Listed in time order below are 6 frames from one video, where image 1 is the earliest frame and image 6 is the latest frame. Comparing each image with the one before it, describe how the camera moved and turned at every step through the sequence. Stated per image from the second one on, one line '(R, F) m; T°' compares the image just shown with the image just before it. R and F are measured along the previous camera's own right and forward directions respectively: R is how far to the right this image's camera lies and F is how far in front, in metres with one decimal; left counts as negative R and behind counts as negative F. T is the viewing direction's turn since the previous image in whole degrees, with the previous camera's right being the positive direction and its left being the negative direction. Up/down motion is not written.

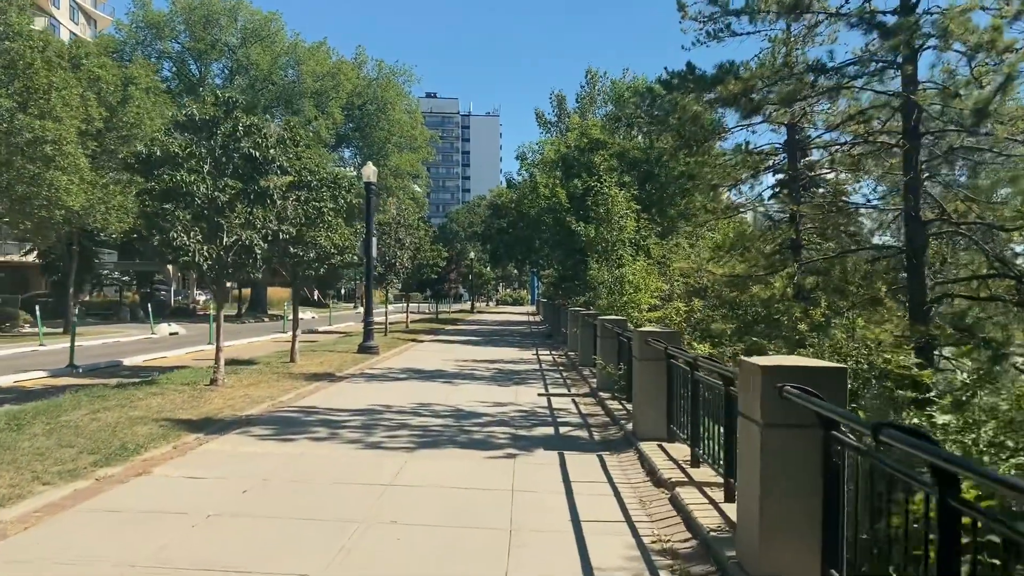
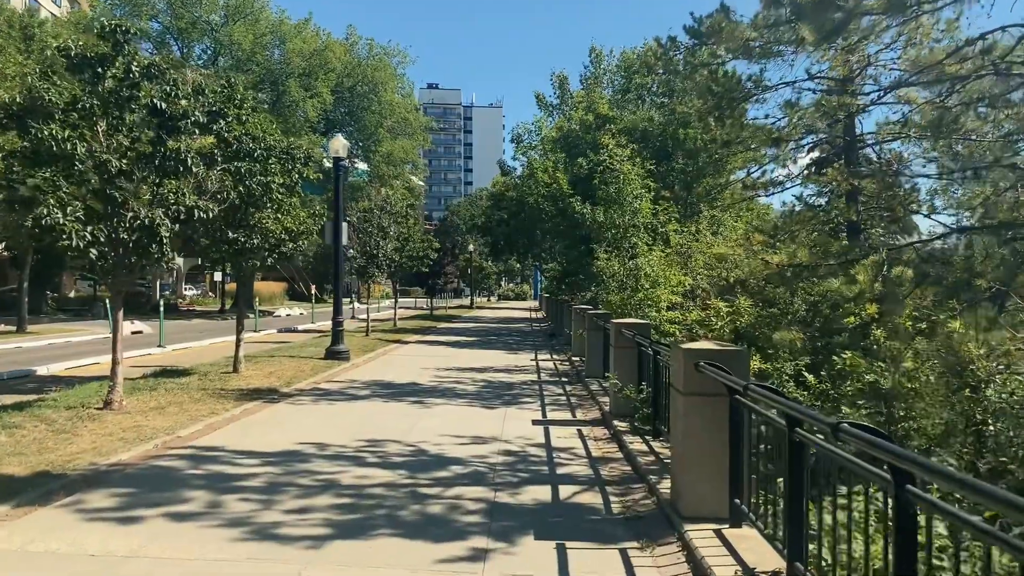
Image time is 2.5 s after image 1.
(+0.2, +3.0) m; 0°
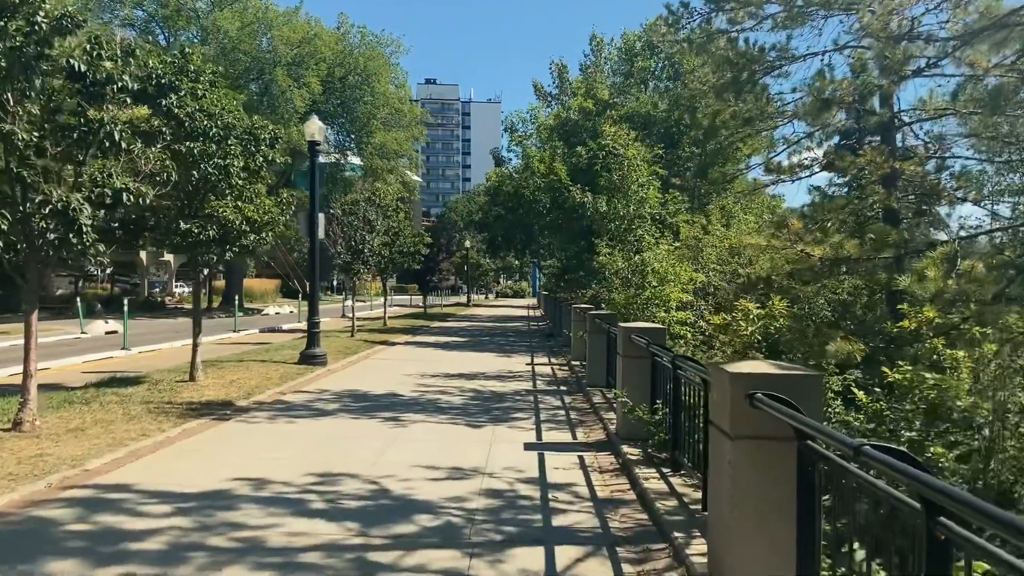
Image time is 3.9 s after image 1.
(+0.1, +1.6) m; 0°
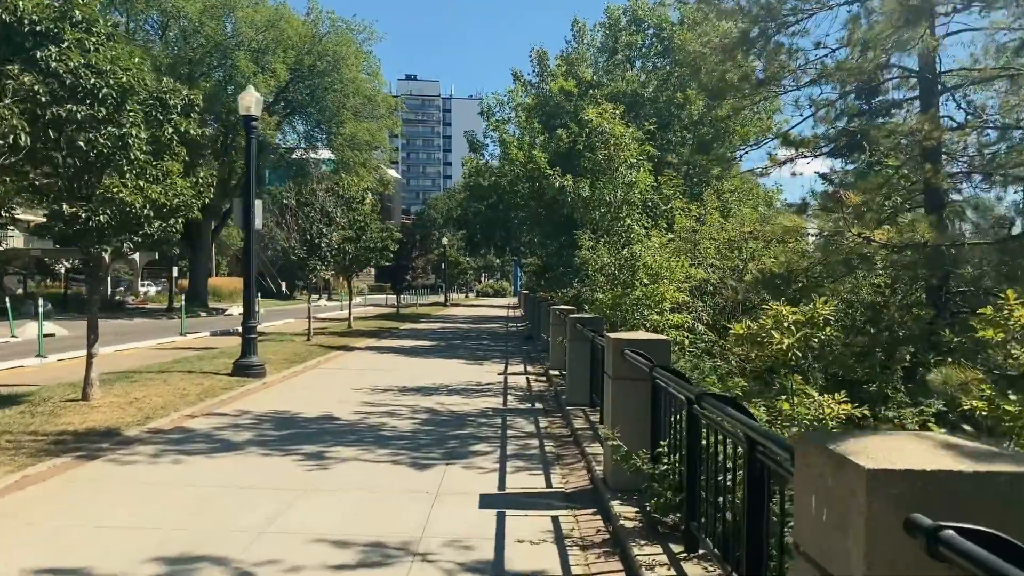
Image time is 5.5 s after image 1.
(+0.2, +2.1) m; +1°
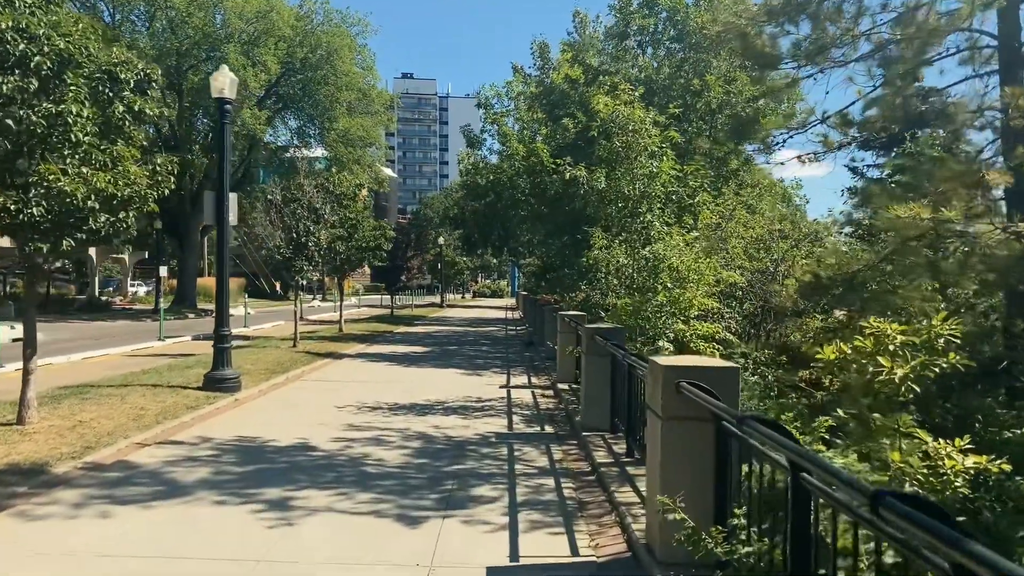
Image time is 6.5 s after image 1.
(-0.1, +1.4) m; 0°
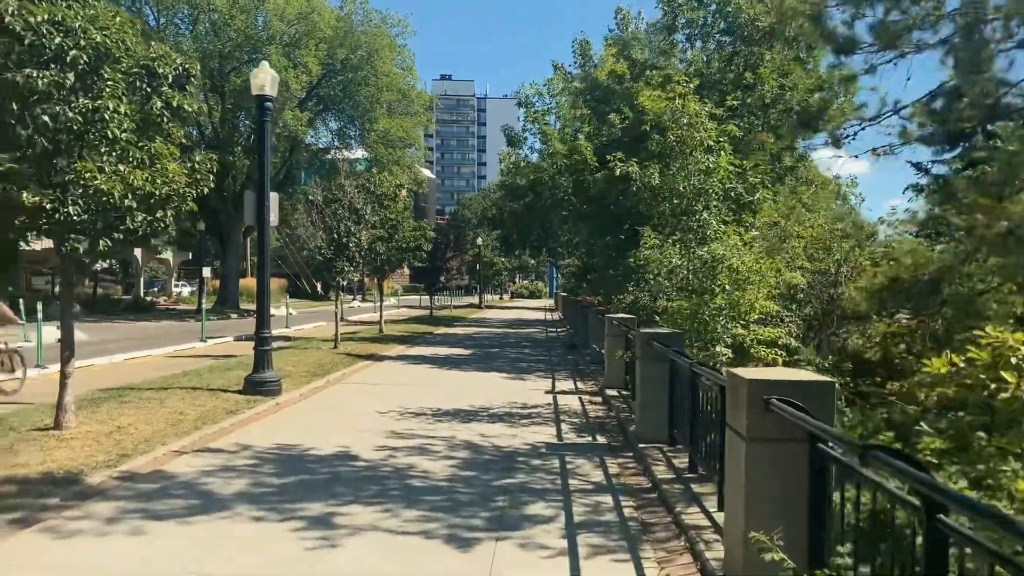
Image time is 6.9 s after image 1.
(-0.1, +0.5) m; -3°
